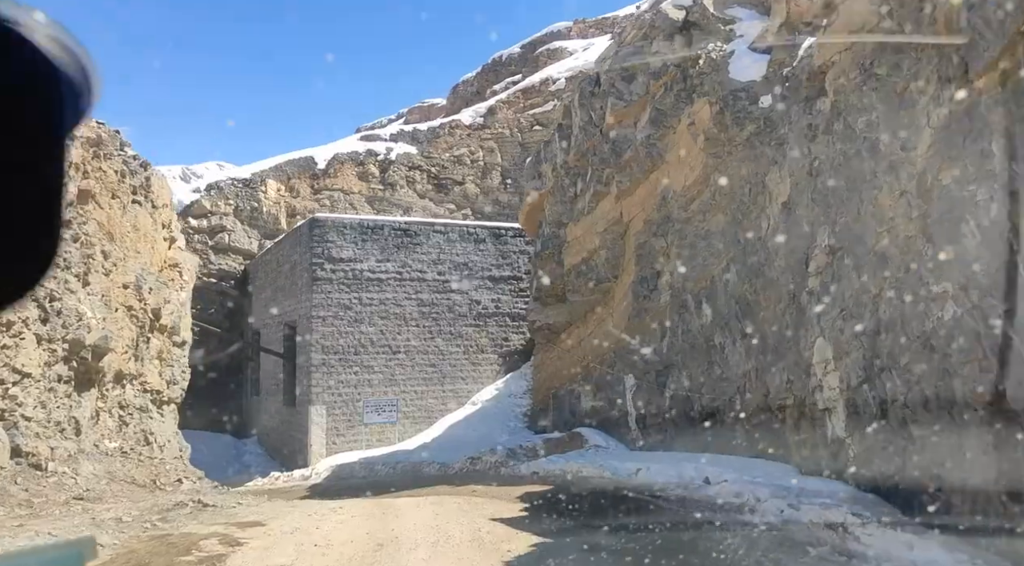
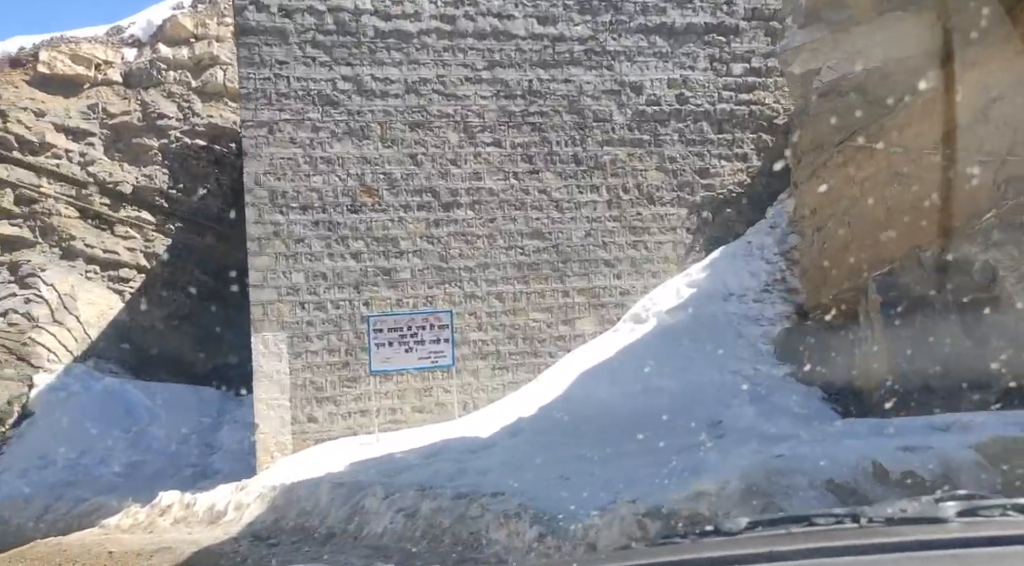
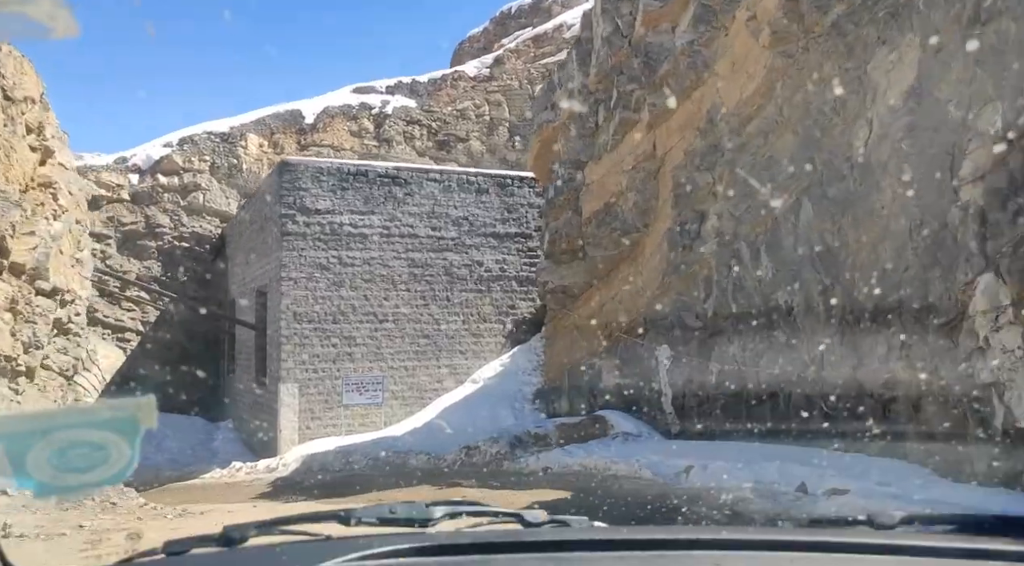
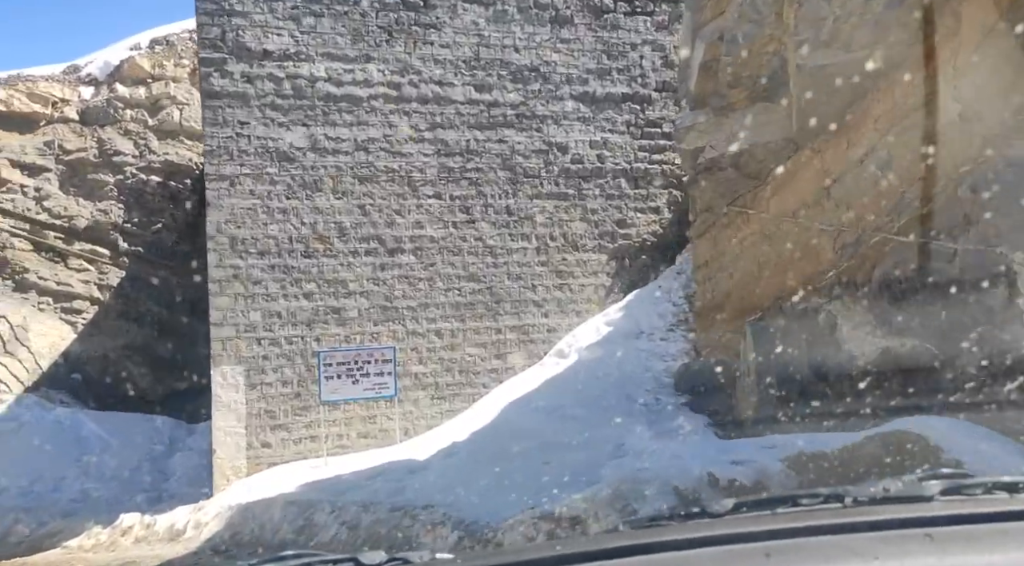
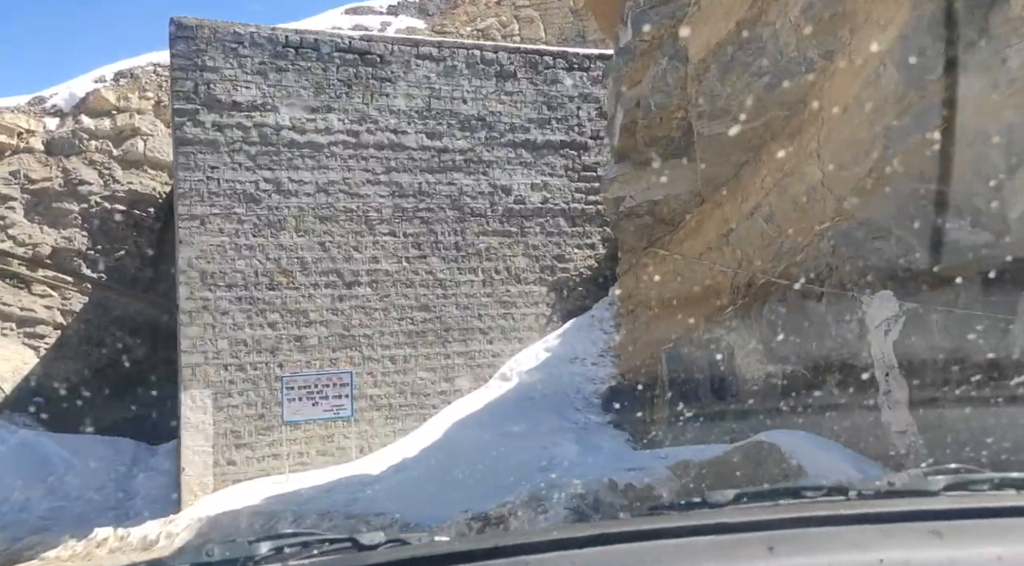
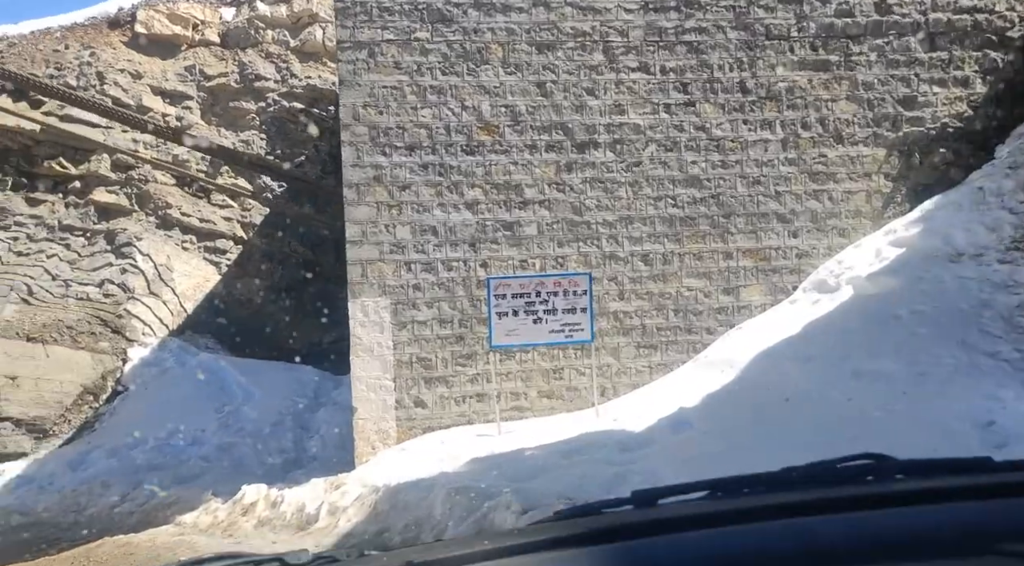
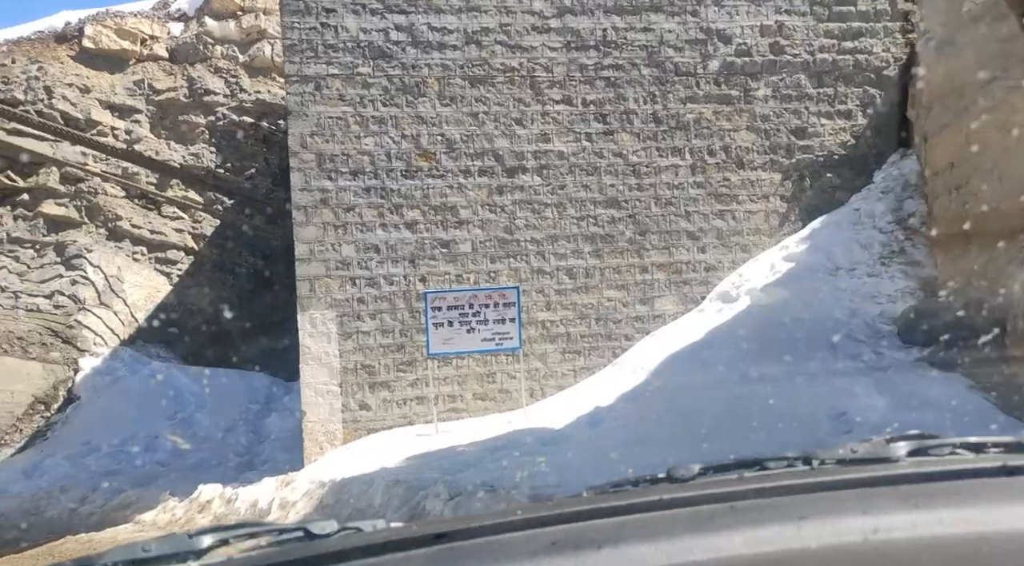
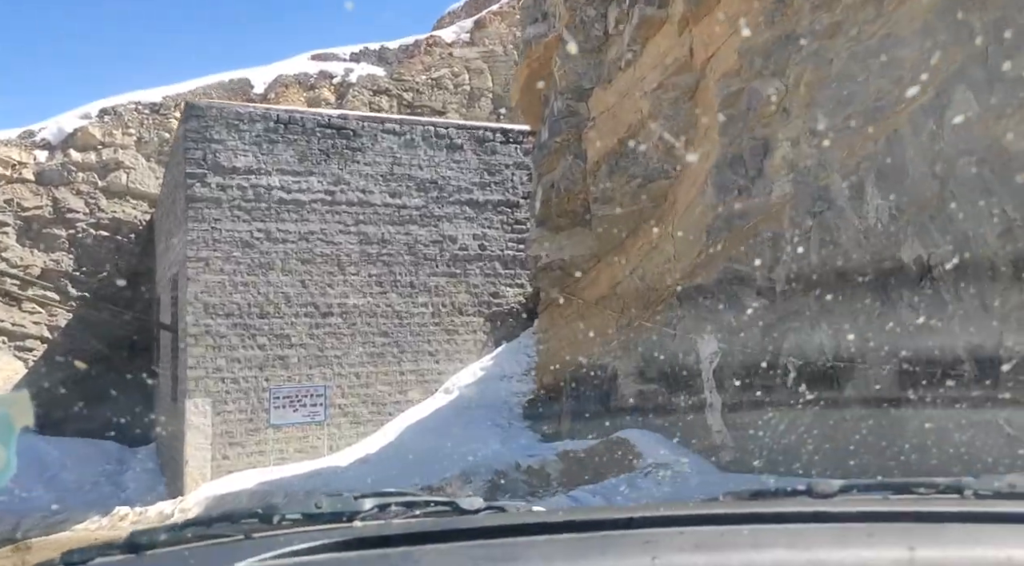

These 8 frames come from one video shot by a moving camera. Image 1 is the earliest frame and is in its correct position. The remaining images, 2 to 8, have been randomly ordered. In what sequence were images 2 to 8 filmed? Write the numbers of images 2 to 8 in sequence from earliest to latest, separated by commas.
3, 8, 5, 4, 2, 7, 6
